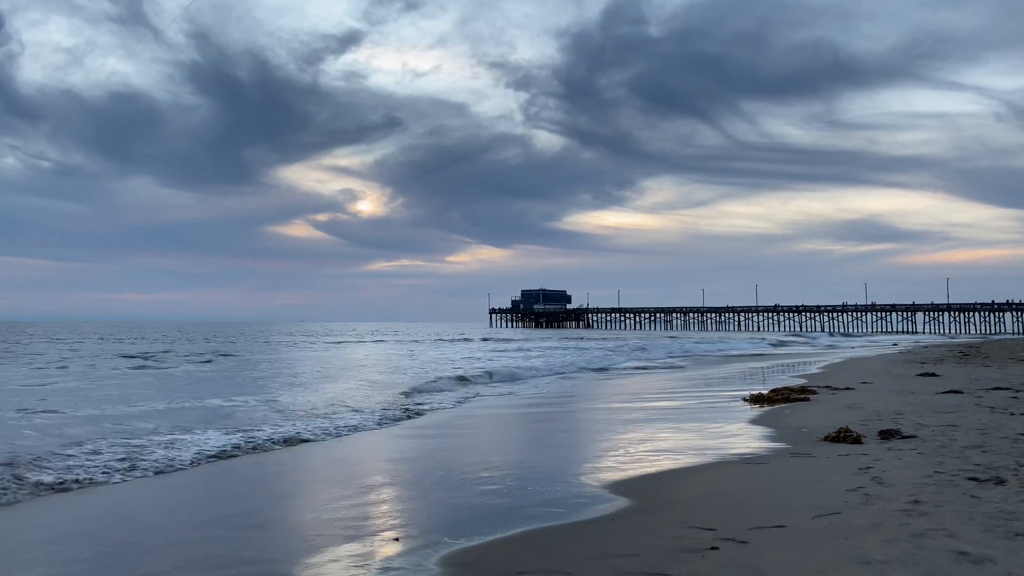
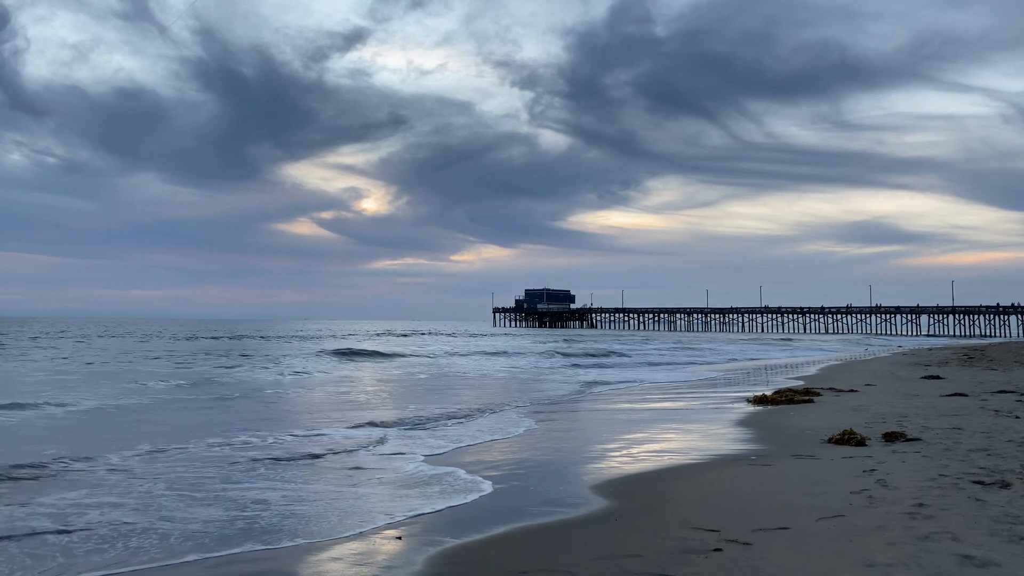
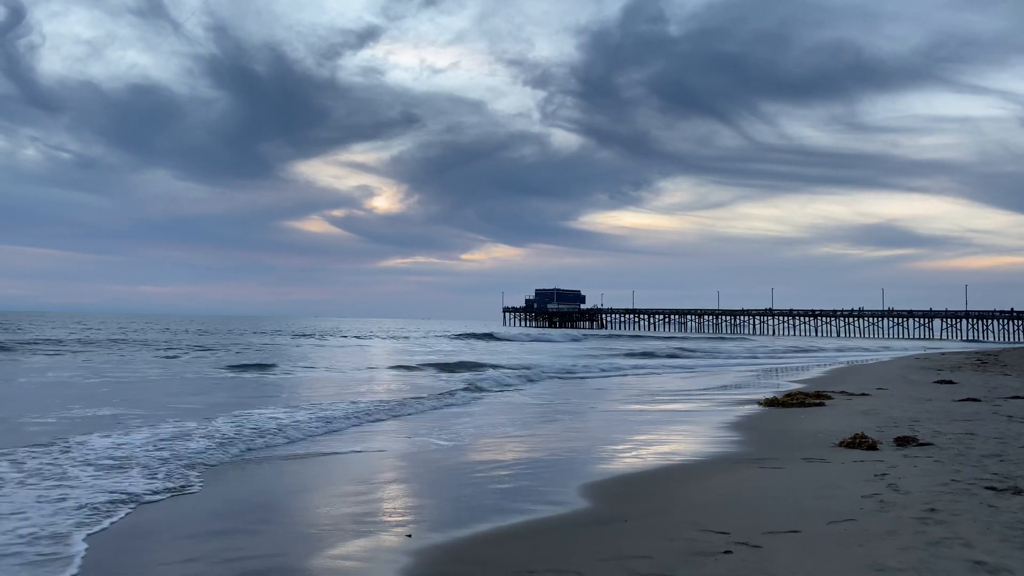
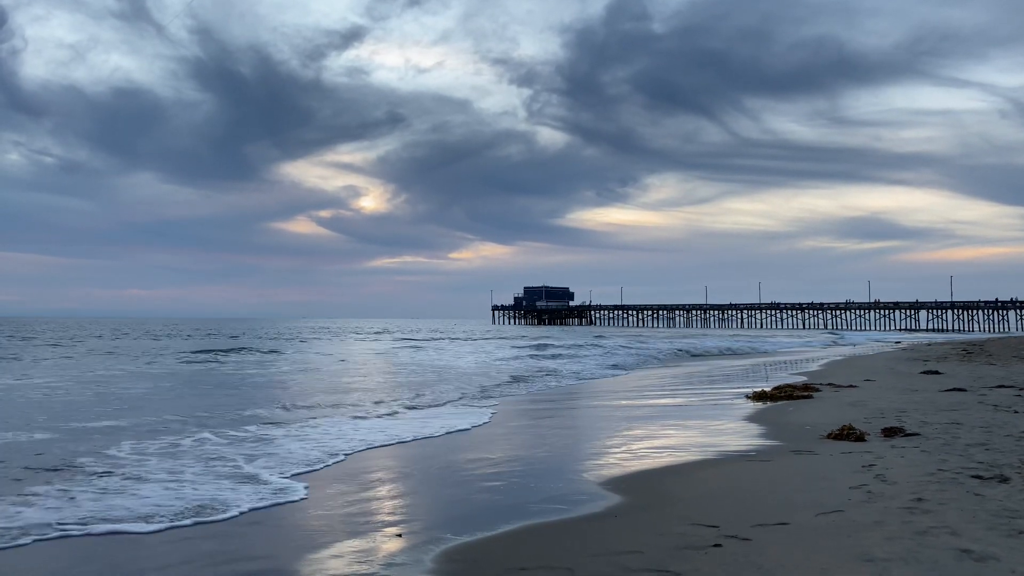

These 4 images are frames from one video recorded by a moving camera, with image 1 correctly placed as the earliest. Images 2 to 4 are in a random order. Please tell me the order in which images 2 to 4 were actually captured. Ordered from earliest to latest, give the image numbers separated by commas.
4, 2, 3
